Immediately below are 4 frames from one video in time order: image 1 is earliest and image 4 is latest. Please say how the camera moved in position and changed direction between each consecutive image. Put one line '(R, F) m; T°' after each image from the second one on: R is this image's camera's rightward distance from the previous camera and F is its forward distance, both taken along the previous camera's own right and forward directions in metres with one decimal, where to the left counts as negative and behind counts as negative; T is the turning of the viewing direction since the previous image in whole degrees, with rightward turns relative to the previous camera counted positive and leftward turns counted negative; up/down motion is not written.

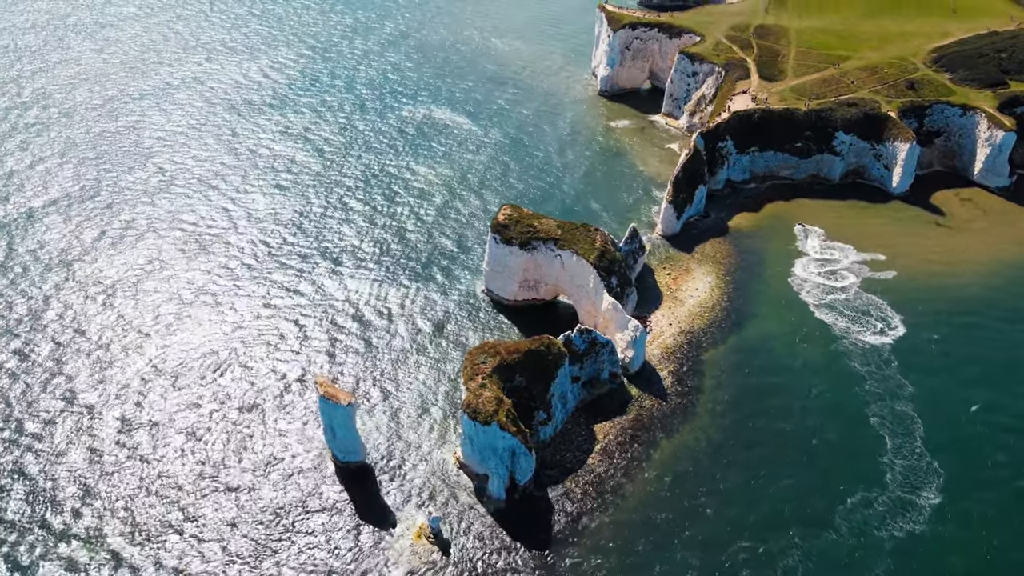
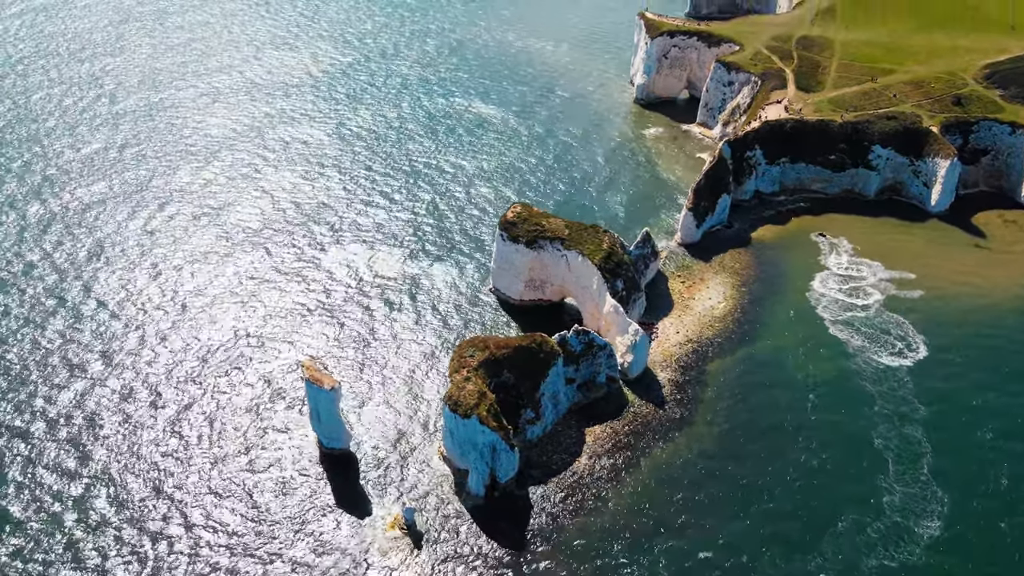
(+4.3, +0.9) m; -5°
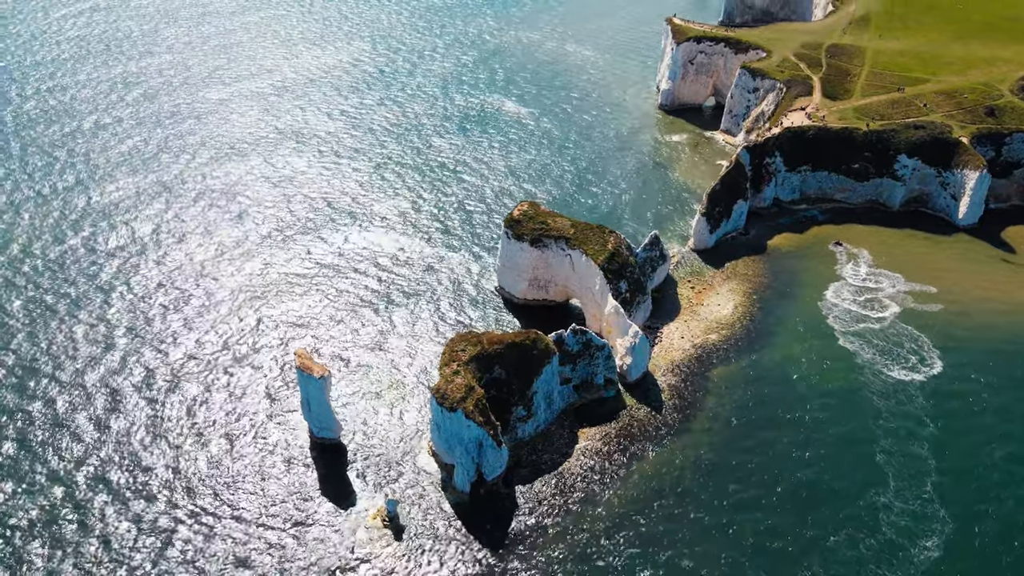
(+2.9, +0.6) m; -3°
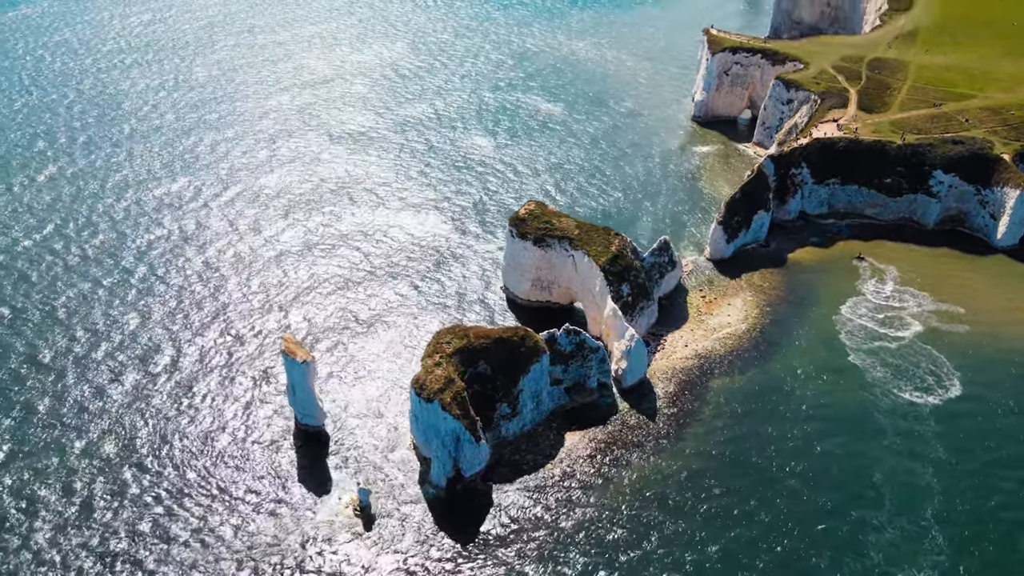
(+4.3, +1.1) m; -5°
